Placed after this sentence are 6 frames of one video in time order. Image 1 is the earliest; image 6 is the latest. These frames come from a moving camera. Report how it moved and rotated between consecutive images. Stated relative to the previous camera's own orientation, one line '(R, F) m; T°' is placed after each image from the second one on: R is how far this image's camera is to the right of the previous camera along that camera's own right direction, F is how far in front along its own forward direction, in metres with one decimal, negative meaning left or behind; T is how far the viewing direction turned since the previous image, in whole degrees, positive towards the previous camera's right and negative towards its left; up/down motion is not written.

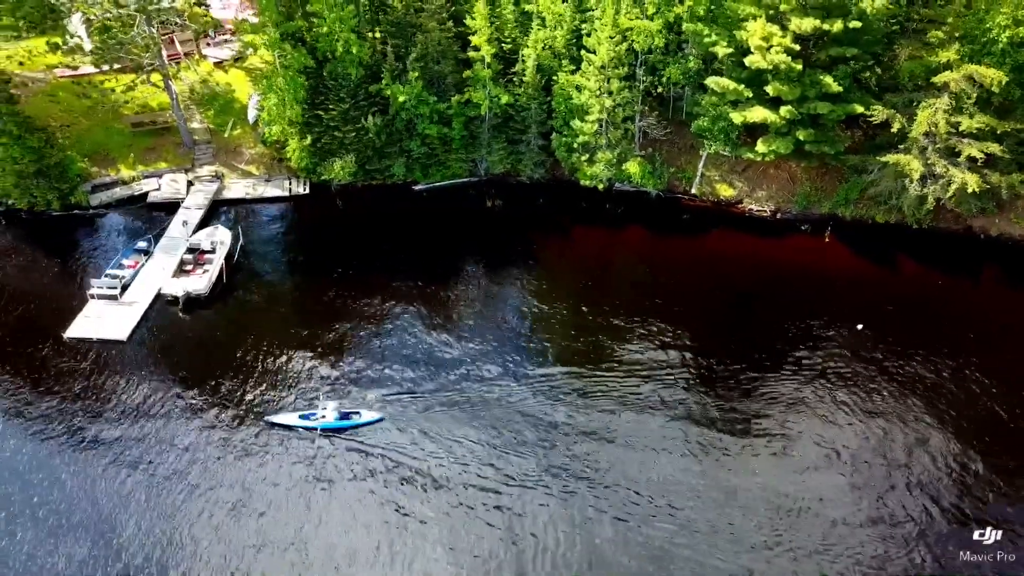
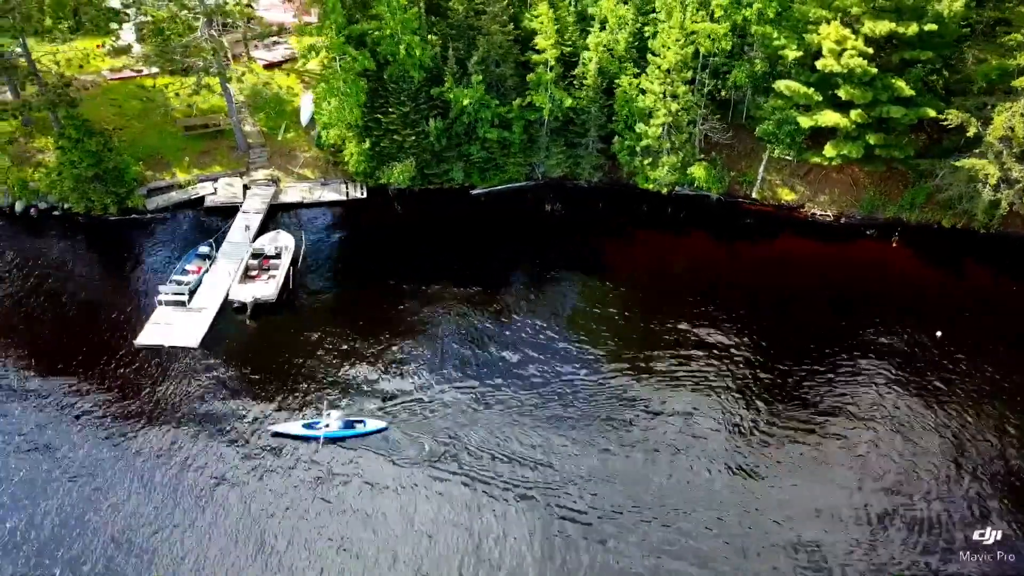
(-4.3, +0.5) m; 0°
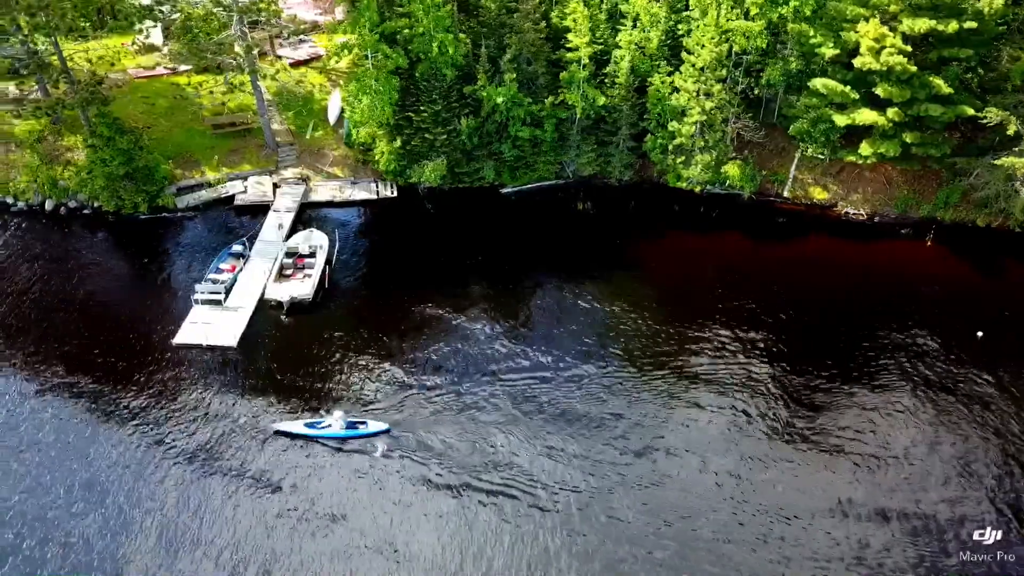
(-2.2, +0.2) m; 0°
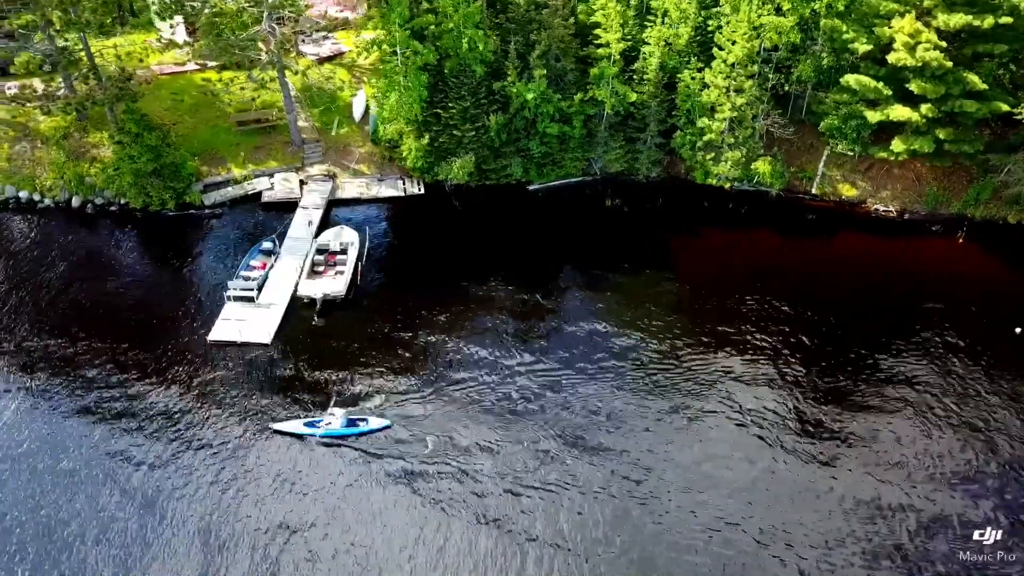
(-2.0, +0.2) m; 0°
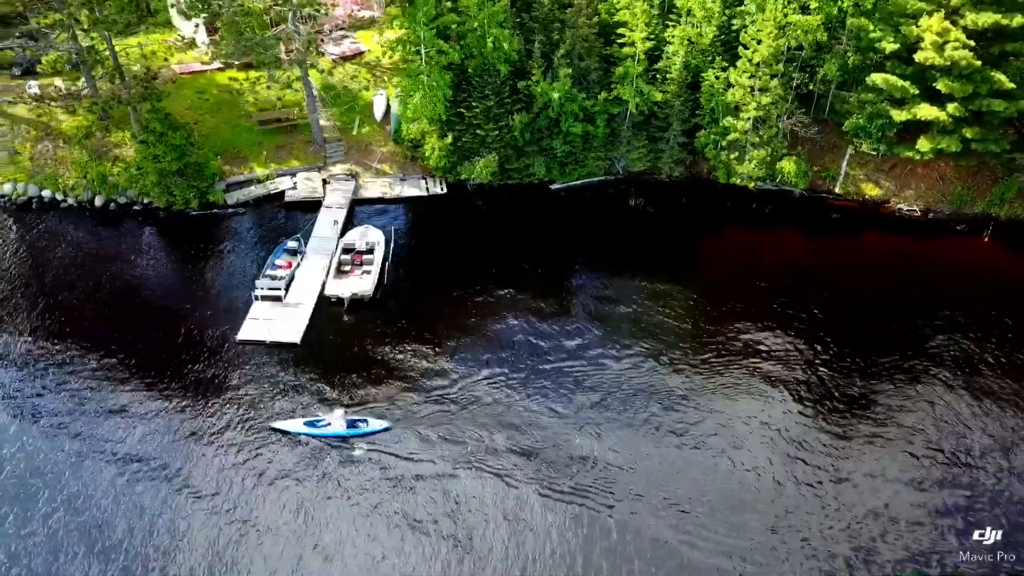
(-1.6, +0.1) m; 0°
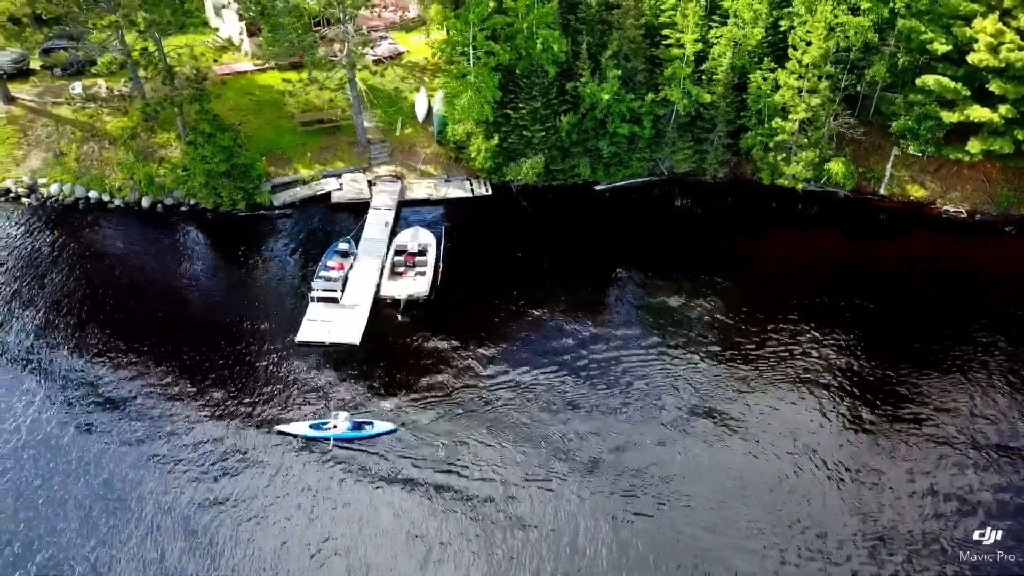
(-3.2, 0.0) m; 0°
